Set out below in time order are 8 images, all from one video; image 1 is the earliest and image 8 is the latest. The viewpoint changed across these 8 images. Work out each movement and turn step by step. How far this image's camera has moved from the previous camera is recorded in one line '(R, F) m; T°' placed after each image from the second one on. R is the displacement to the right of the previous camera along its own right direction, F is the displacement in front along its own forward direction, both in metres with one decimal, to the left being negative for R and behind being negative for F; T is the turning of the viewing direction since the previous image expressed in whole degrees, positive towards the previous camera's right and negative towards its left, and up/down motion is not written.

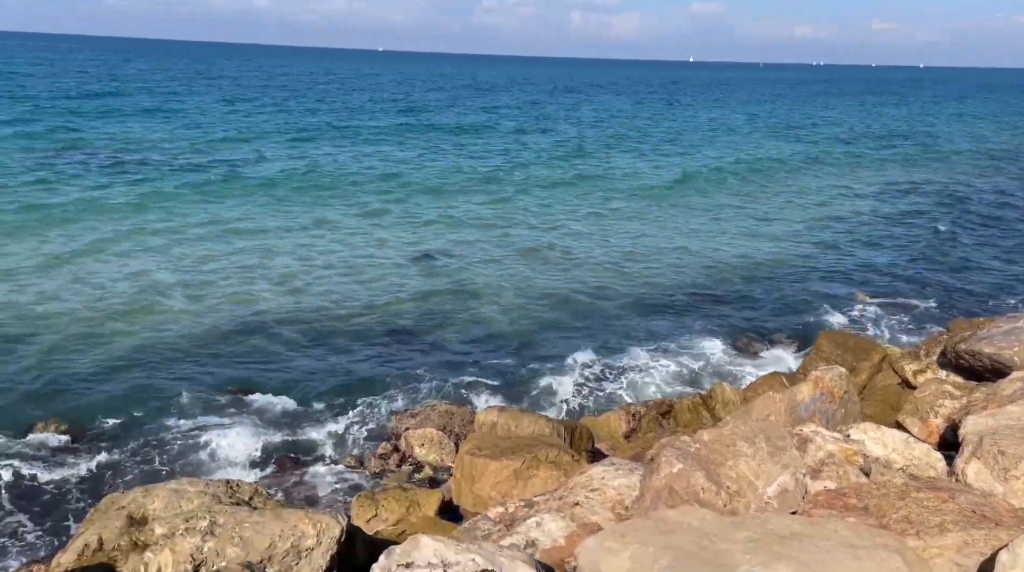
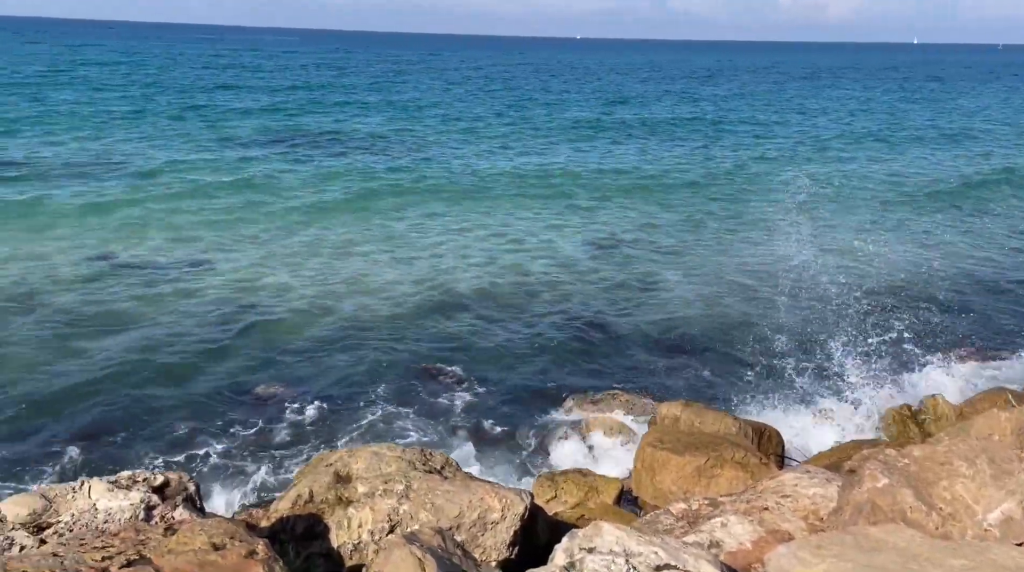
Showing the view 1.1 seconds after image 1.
(+0.8, +0.2) m; -12°
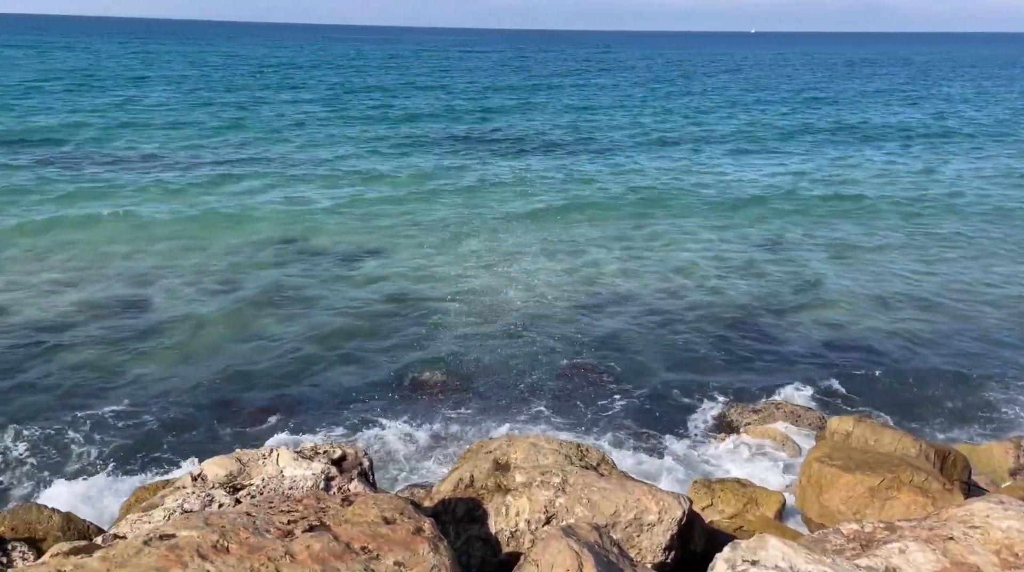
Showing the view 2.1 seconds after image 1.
(-0.7, 0.0) m; -8°
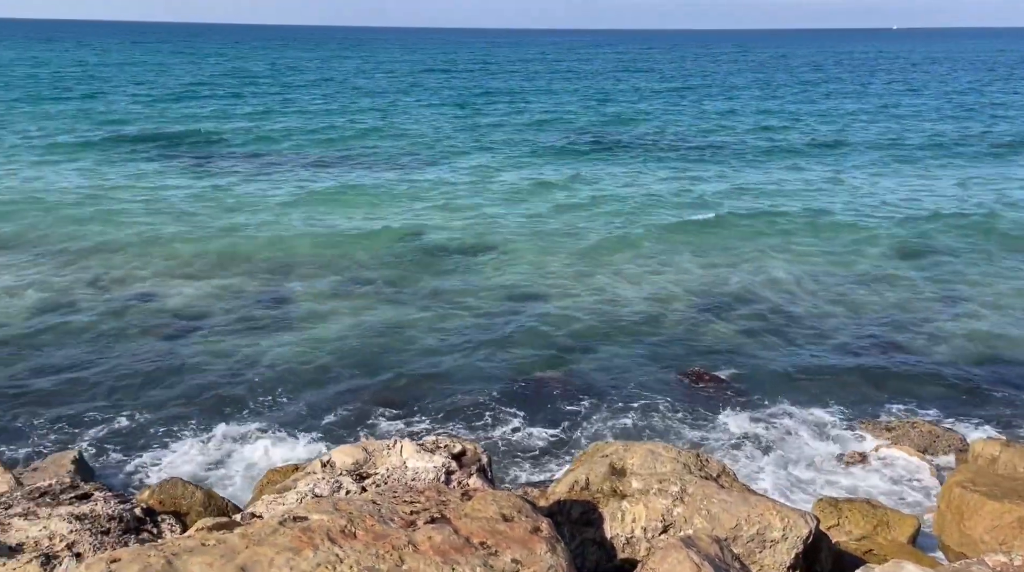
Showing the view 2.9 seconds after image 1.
(-0.4, +0.4) m; -6°
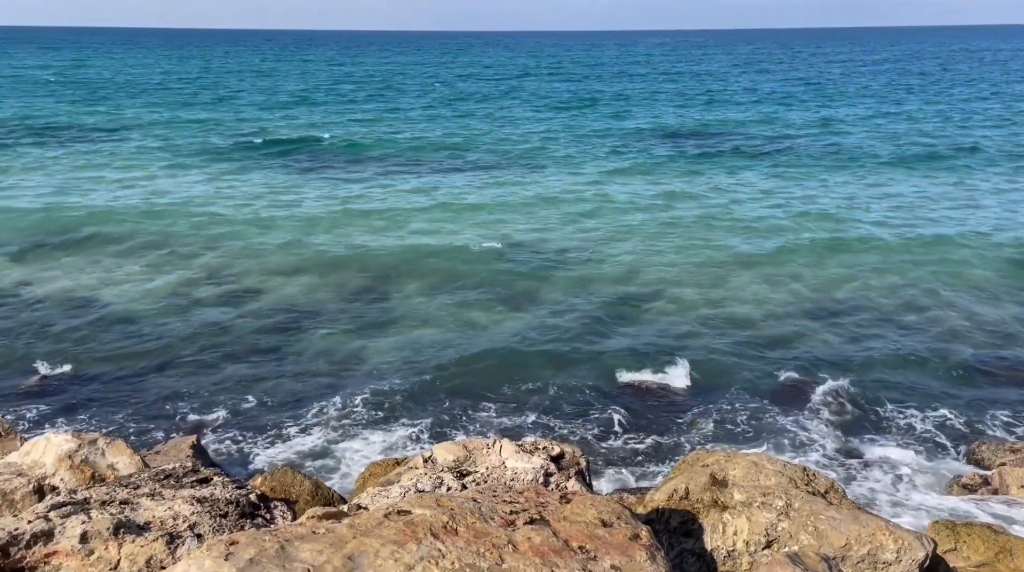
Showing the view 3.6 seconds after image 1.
(0.0, -0.2) m; -5°
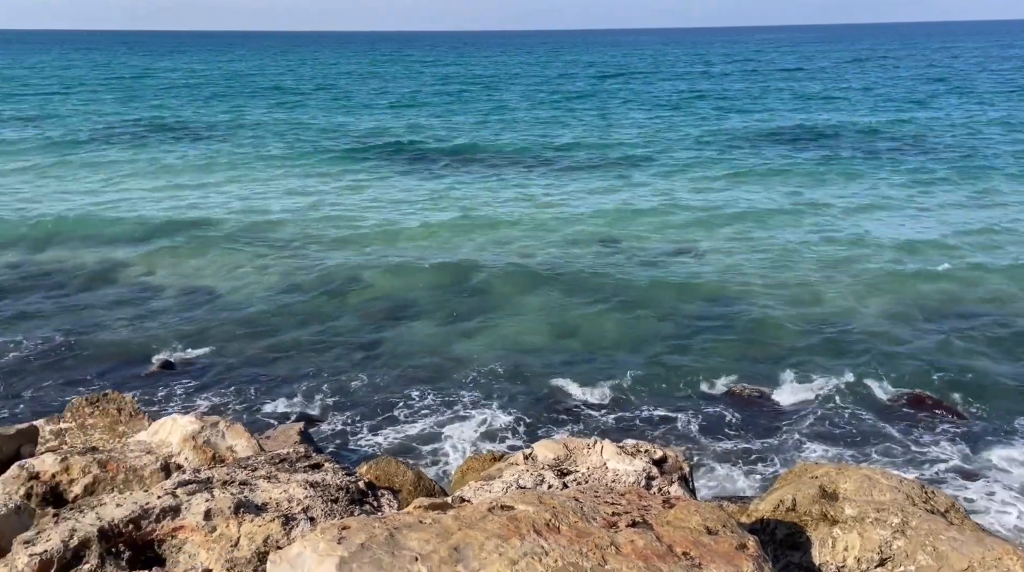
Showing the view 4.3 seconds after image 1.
(0.0, -0.3) m; -6°
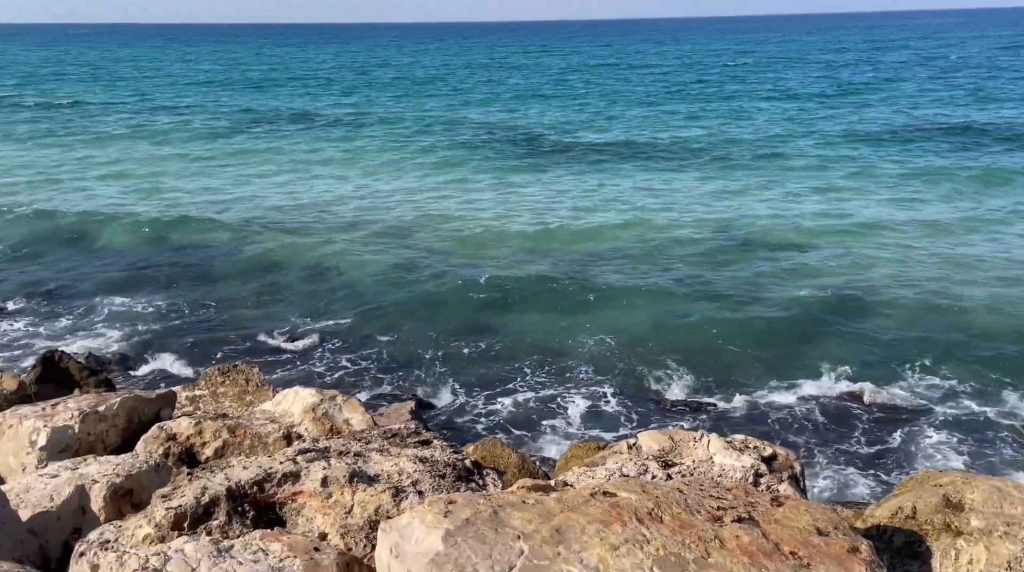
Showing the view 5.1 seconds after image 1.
(+0.1, -0.4) m; -6°
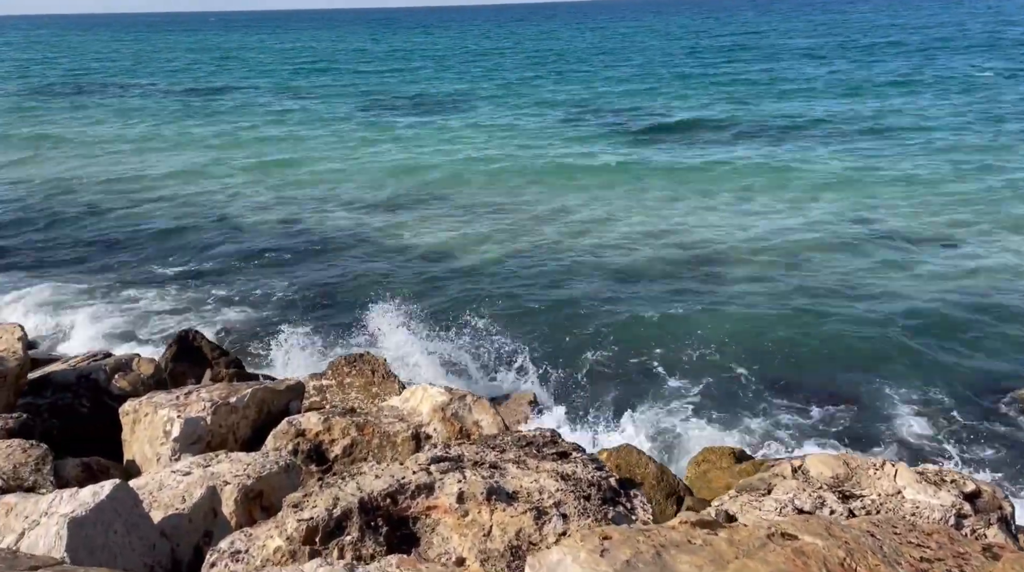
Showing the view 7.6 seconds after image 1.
(-0.3, +0.7) m; -6°
